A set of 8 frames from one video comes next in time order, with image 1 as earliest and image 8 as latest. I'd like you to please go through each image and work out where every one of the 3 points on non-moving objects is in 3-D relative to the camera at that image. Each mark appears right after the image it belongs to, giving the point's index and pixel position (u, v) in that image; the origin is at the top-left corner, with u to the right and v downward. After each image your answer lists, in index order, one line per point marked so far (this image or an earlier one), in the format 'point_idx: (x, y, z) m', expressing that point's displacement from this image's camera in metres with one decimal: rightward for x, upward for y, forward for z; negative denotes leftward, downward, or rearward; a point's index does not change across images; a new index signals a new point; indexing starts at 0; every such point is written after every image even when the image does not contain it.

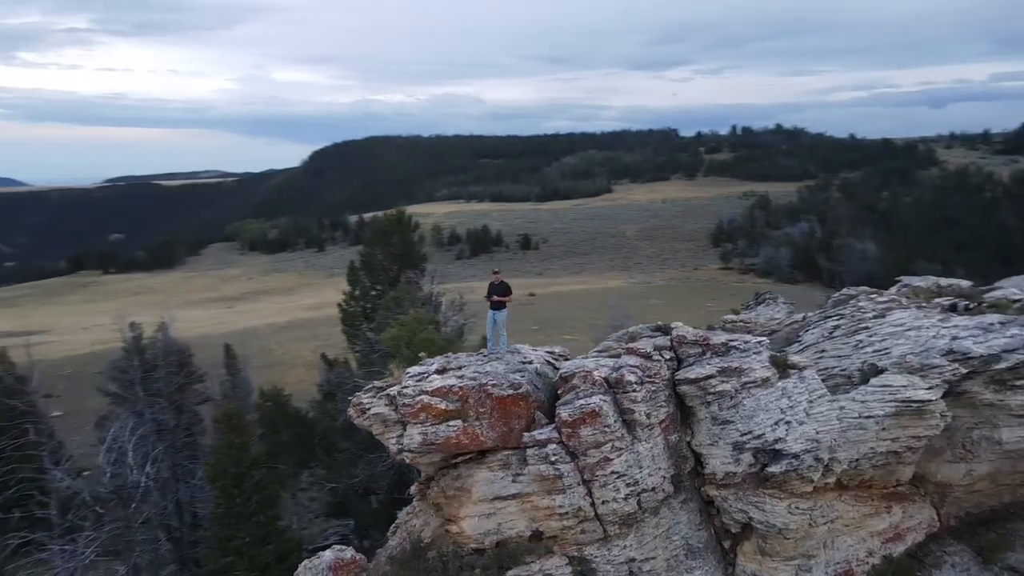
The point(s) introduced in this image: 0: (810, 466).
0: (+4.7, -2.8, +11.5) m
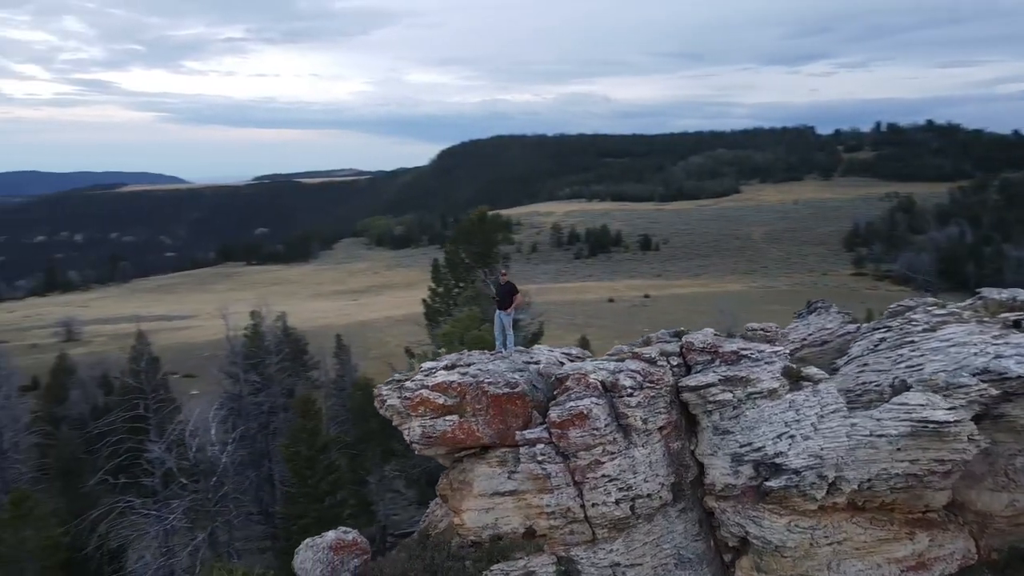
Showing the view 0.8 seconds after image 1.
0: (+4.5, -2.9, +11.0) m
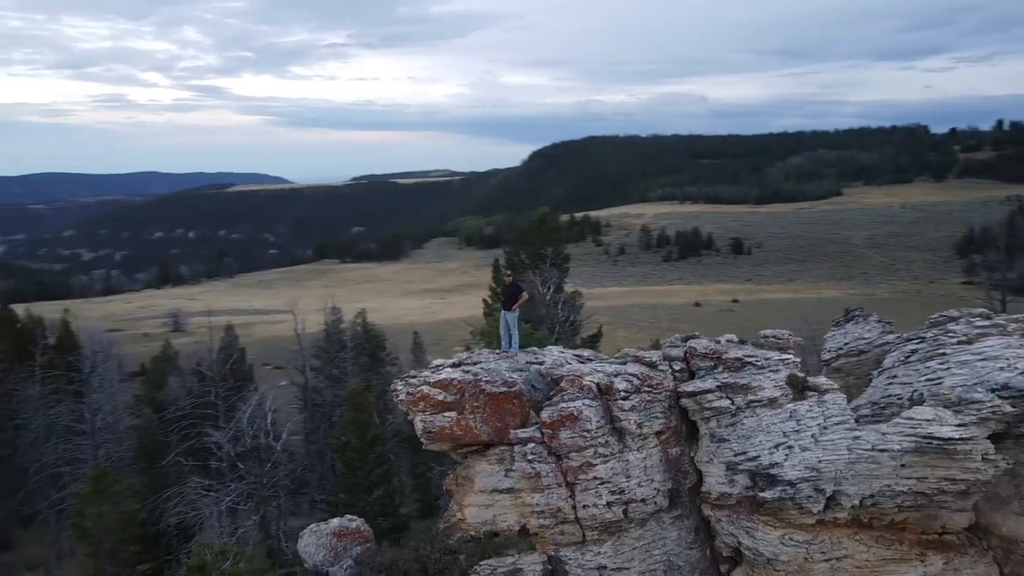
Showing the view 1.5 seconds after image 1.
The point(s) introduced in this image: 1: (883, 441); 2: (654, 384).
0: (+4.3, -3.0, +10.7) m
1: (+5.3, -2.2, +10.6) m
2: (+2.3, -1.6, +11.9) m
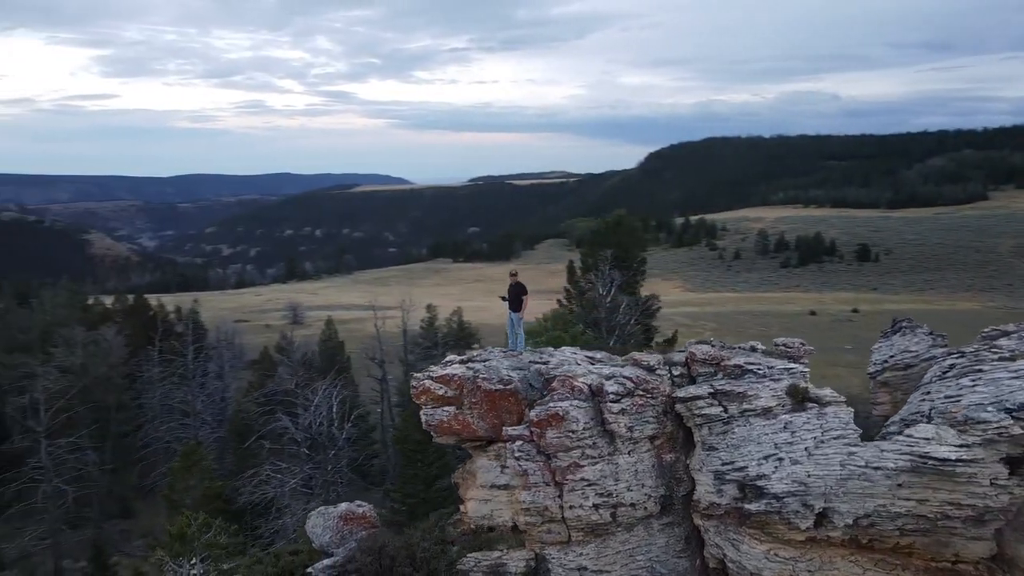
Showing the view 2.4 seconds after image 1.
0: (+3.9, -3.1, +10.2) m
1: (+5.0, -2.3, +10.0) m
2: (+2.2, -1.6, +11.7) m
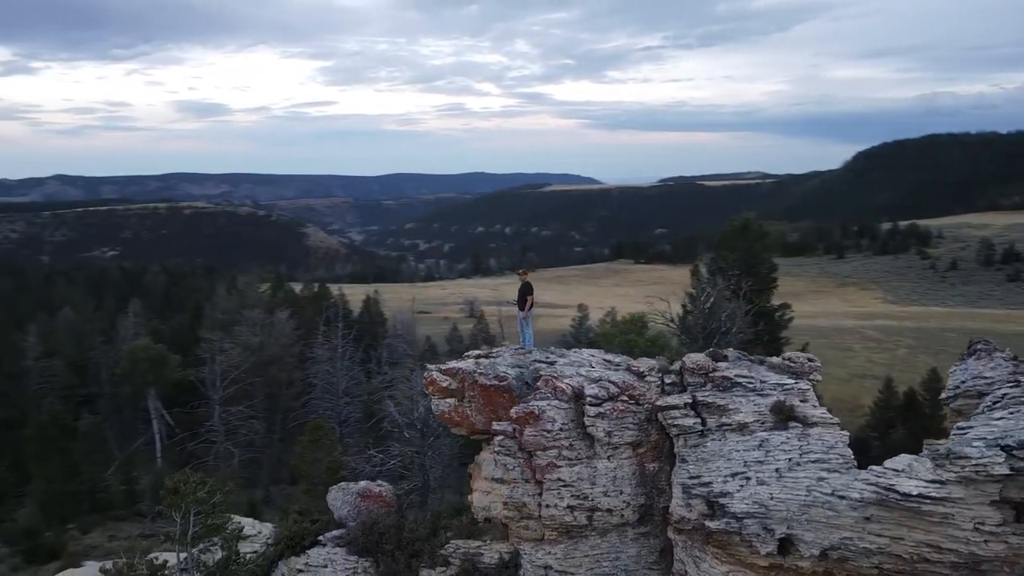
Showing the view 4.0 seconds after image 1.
0: (+3.2, -3.2, +9.7) m
1: (+4.2, -2.5, +9.2) m
2: (+1.9, -1.7, +11.5) m
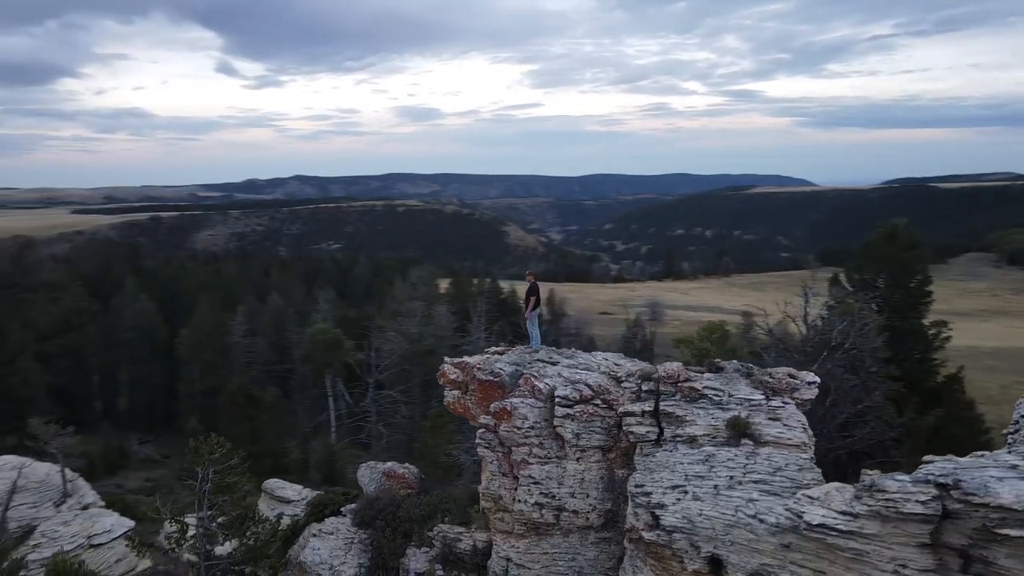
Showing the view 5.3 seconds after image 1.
0: (+2.2, -3.4, +9.4) m
1: (+3.1, -2.6, +8.7) m
2: (+1.5, -1.7, +11.5) m
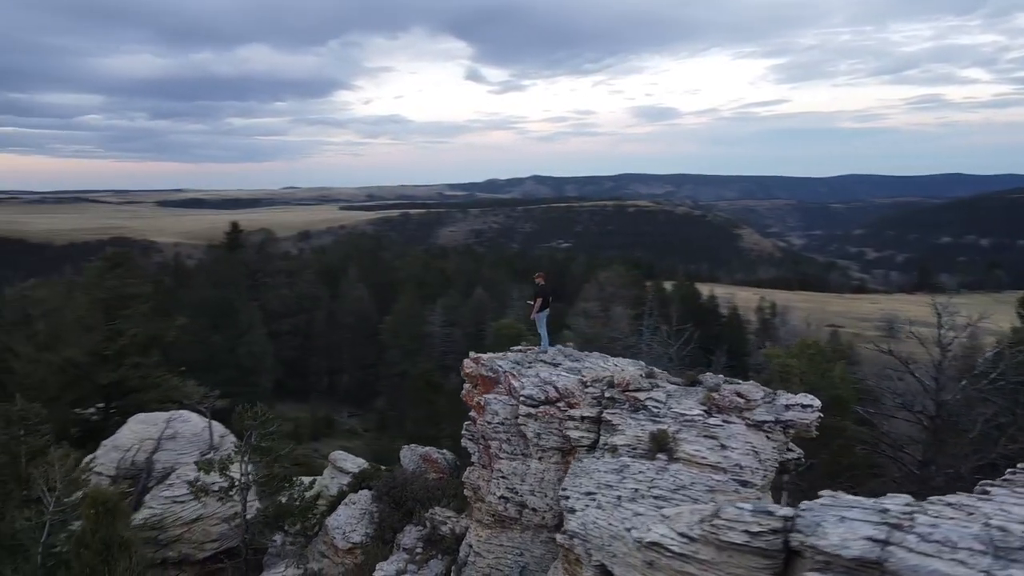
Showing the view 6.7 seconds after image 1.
0: (+0.9, -3.4, +9.4) m
1: (+1.5, -2.8, +8.5) m
2: (+0.9, -1.8, +11.7) m
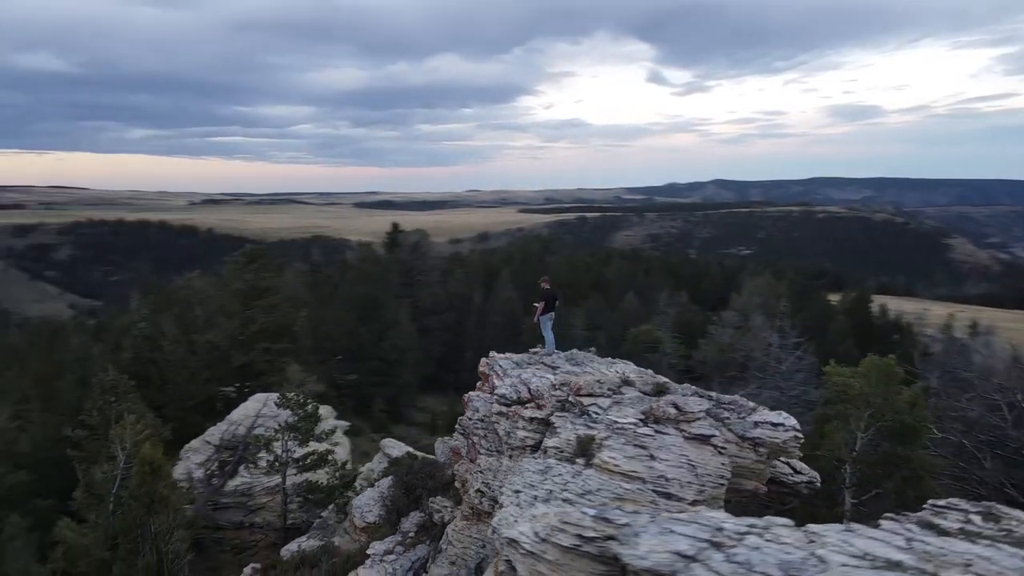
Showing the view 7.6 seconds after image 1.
0: (-0.2, -3.5, +9.8) m
1: (+0.3, -2.8, +8.7) m
2: (+0.4, -1.9, +11.9) m
